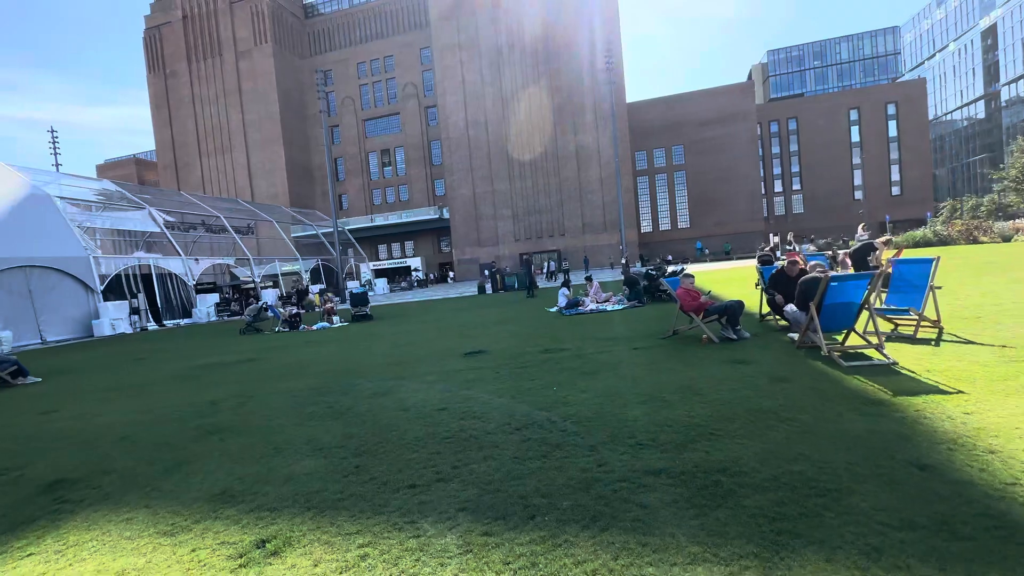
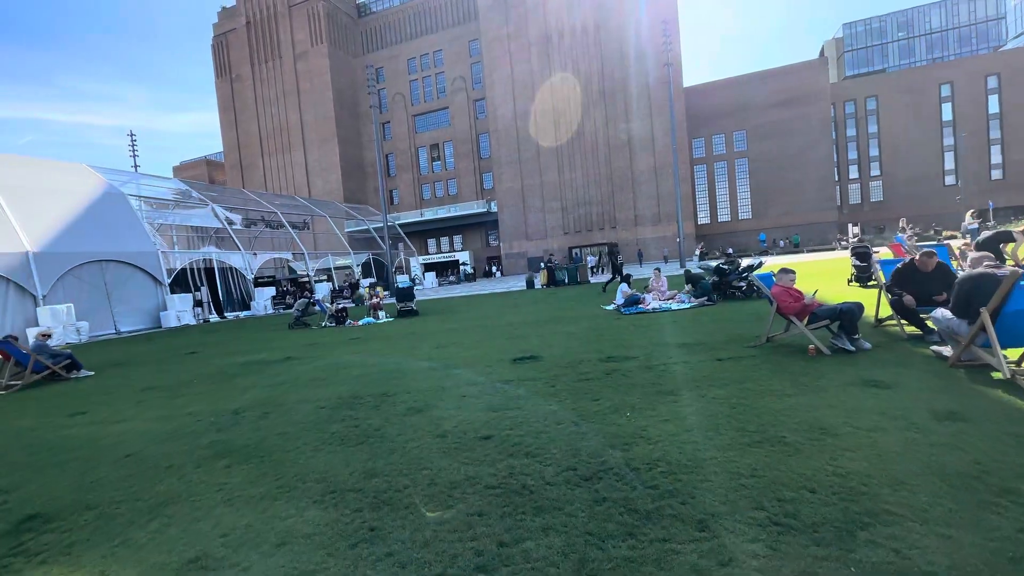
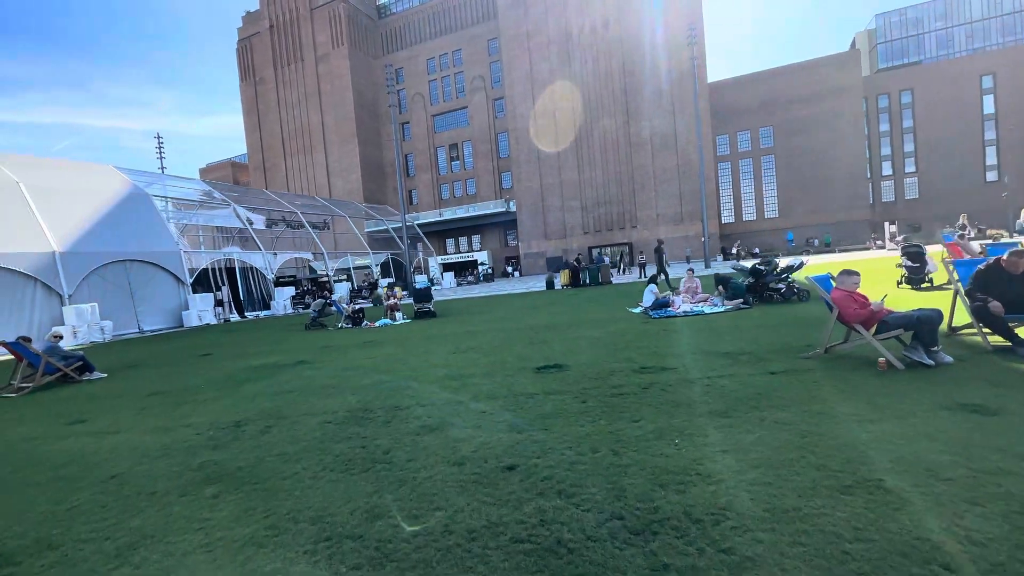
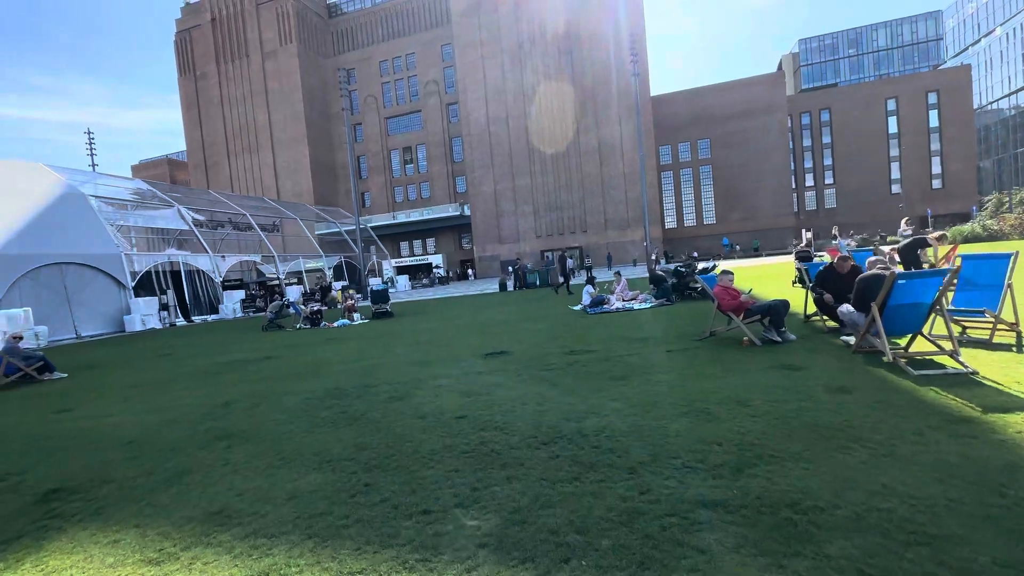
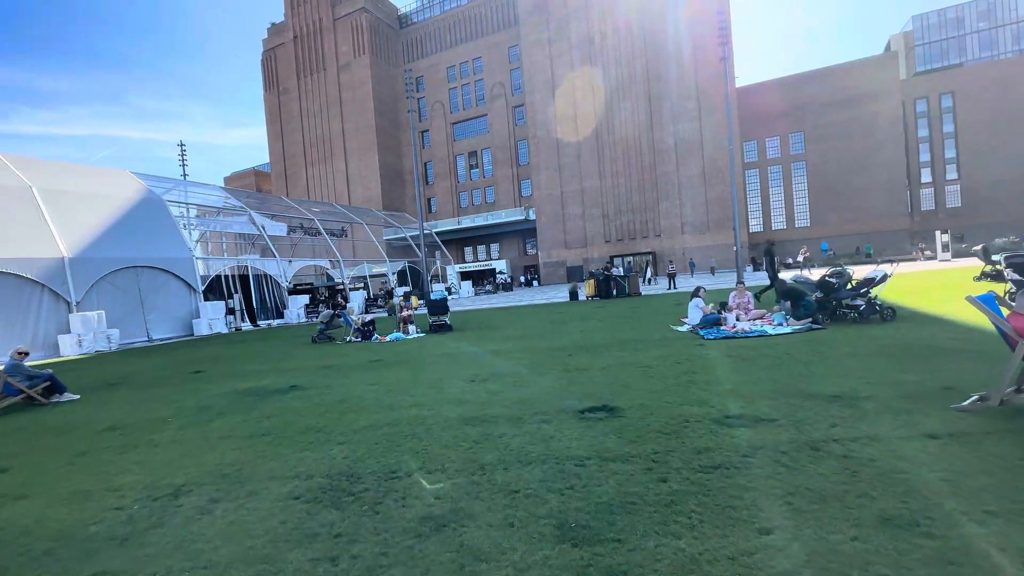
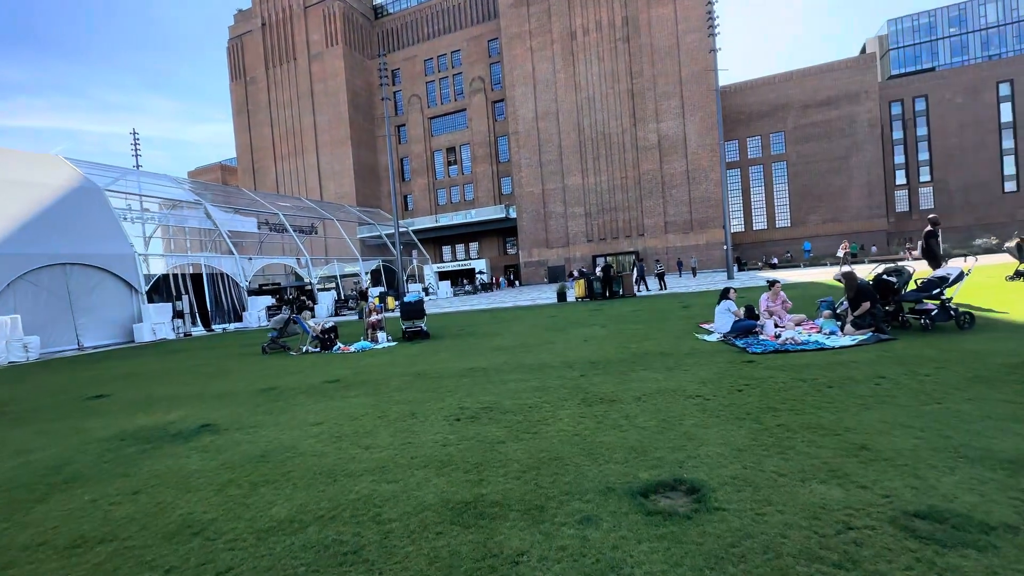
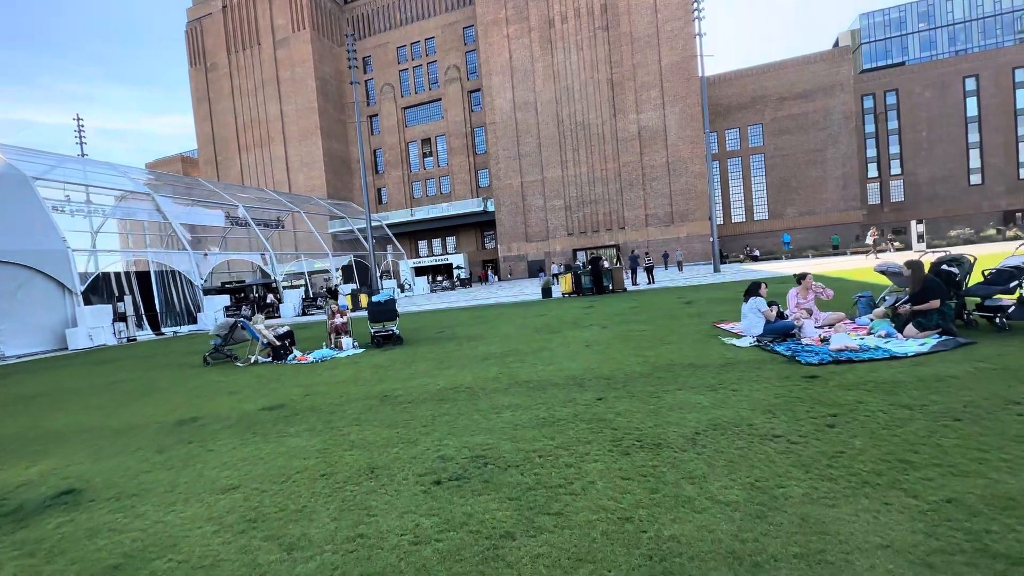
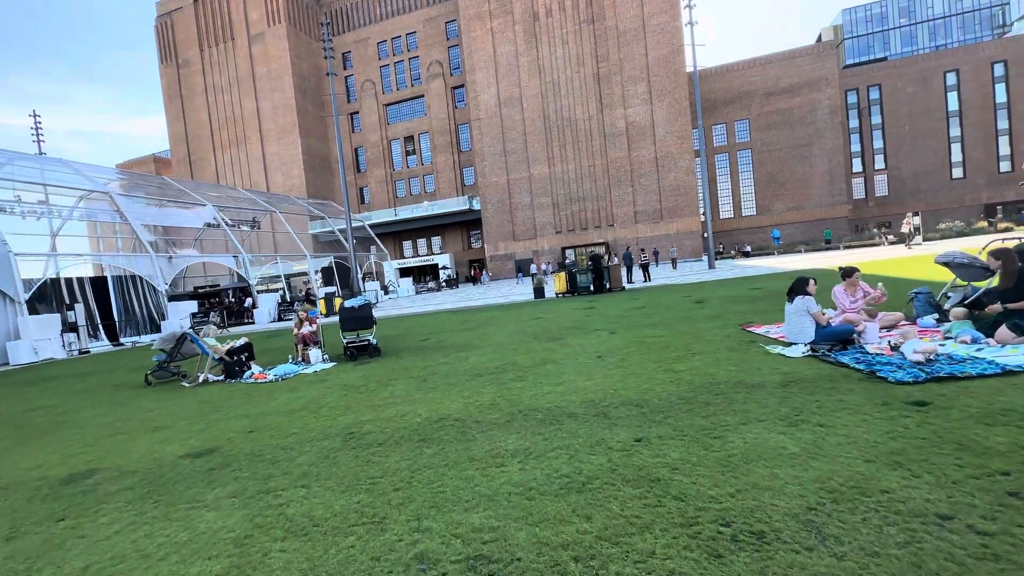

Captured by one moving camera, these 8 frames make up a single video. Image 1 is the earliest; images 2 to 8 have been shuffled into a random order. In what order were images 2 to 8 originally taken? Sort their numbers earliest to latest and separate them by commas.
4, 2, 3, 5, 6, 7, 8
